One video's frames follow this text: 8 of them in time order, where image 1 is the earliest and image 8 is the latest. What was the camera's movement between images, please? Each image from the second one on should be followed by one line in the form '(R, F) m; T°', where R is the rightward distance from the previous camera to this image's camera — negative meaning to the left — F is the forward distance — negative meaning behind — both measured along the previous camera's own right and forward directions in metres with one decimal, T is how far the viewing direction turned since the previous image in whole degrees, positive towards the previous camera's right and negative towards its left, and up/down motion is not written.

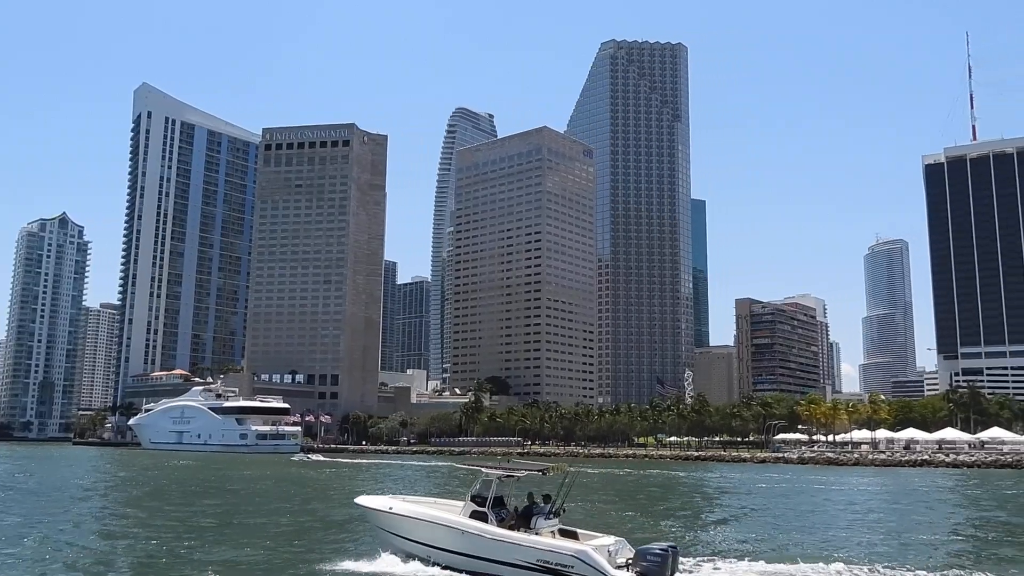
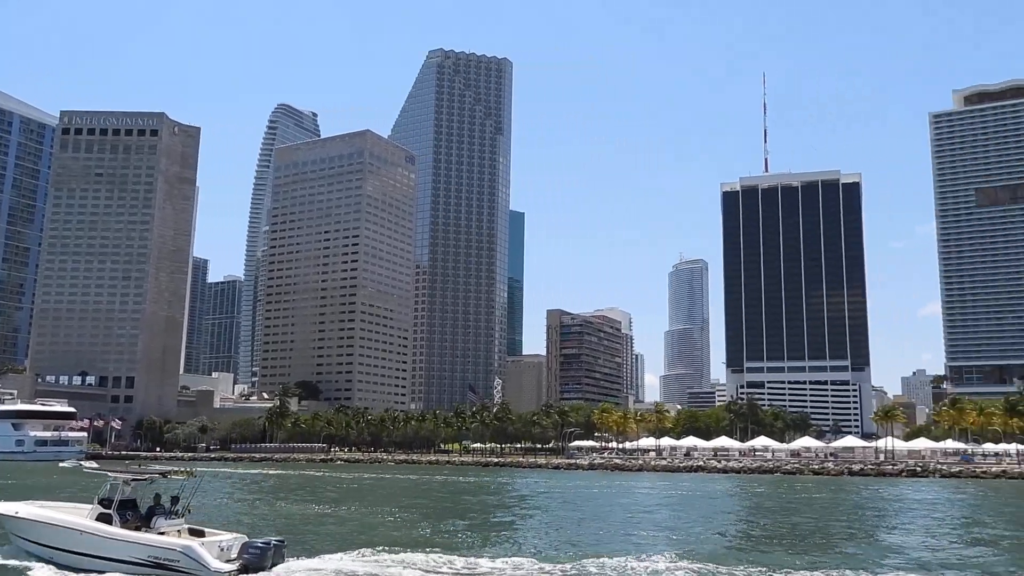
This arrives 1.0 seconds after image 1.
(+2.1, -1.8) m; +11°
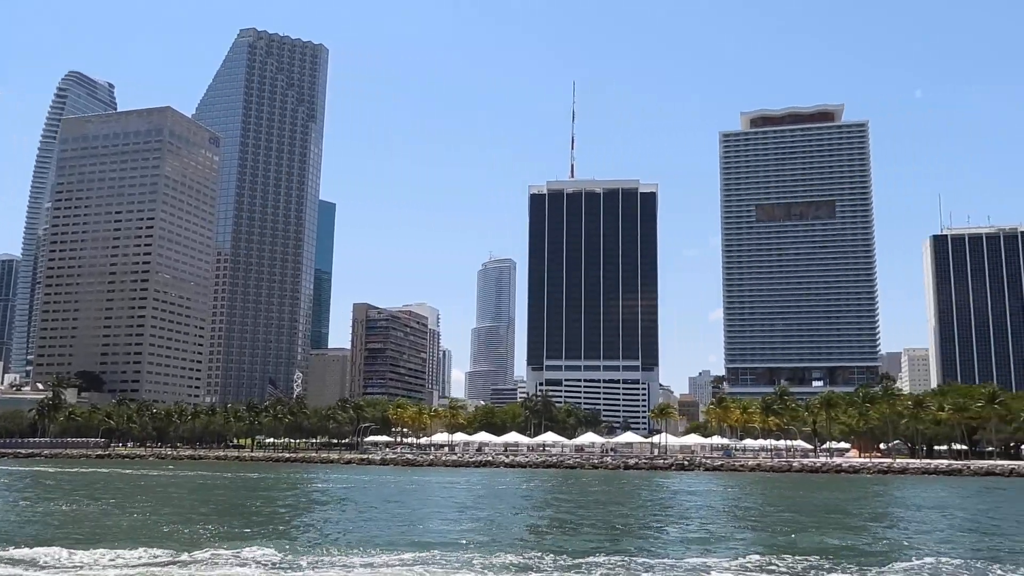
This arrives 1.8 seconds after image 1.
(+2.1, -0.9) m; +12°
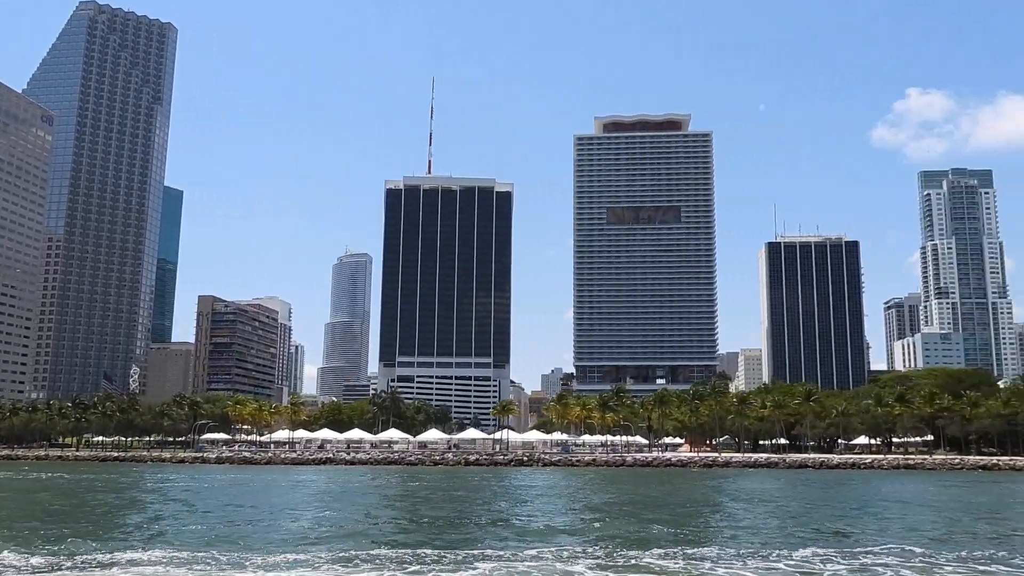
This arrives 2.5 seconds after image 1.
(+1.9, -0.3) m; +9°
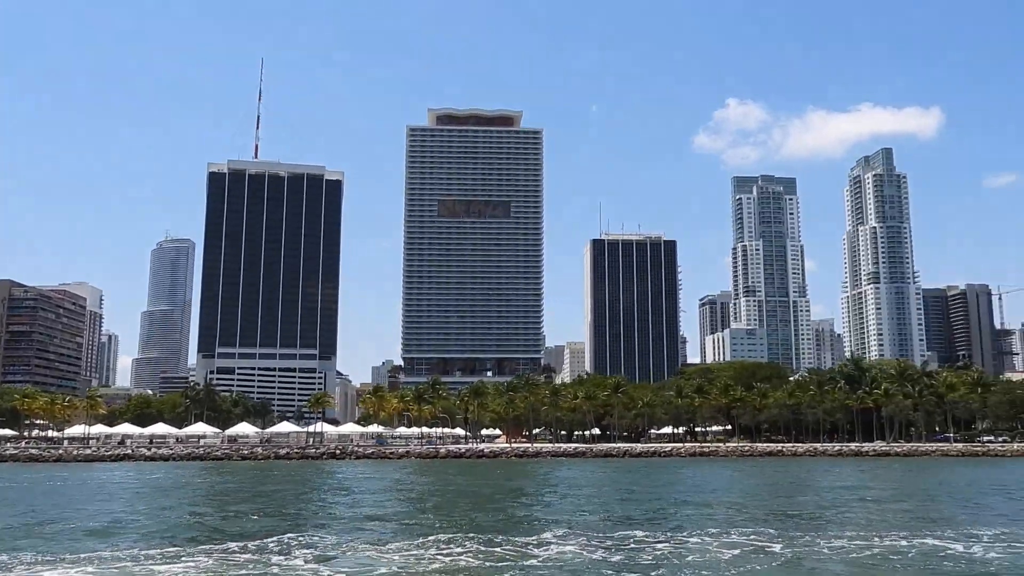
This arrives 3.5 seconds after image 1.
(+2.5, 0.0) m; +10°
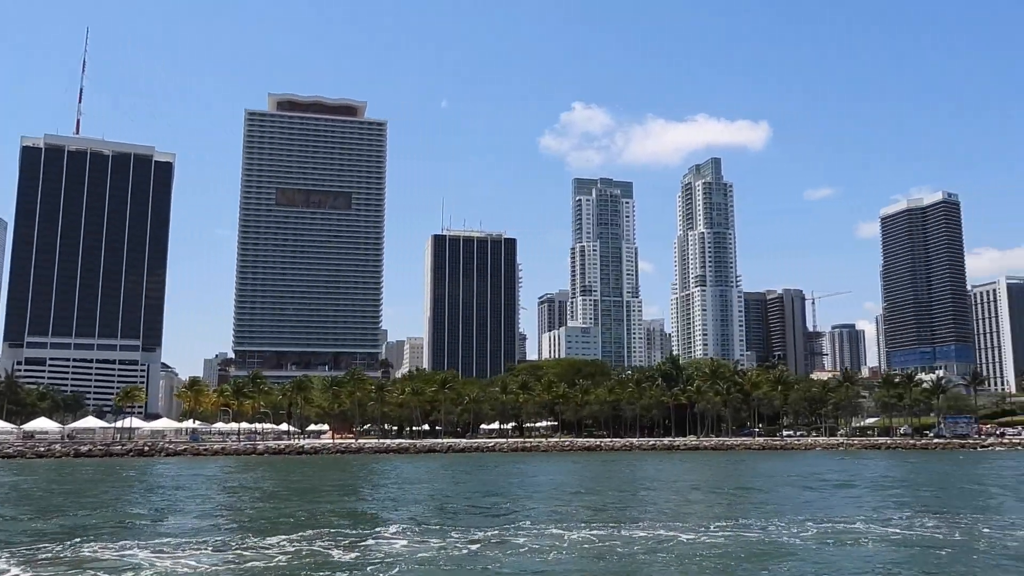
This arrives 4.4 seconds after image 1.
(+2.5, +0.4) m; +10°
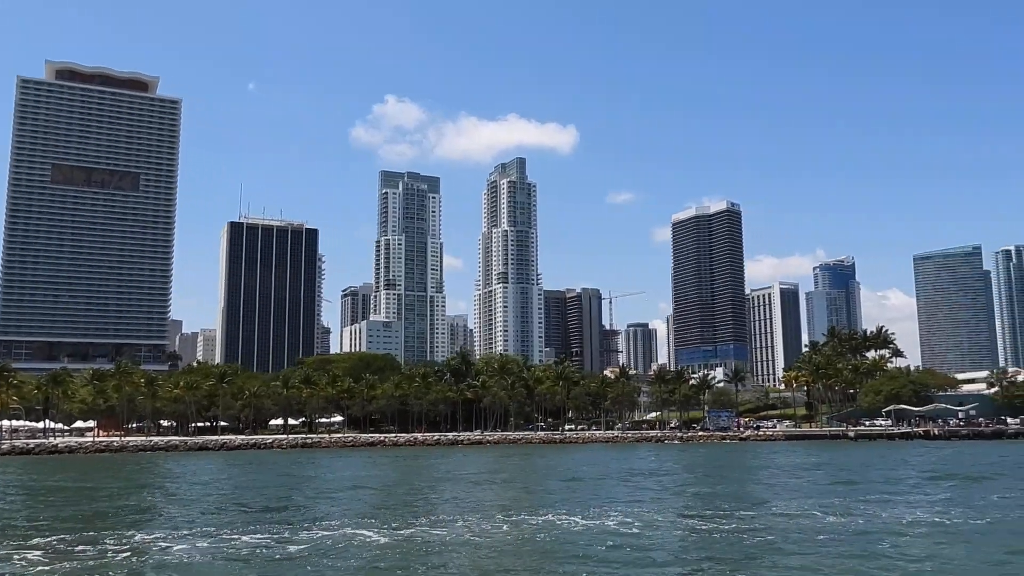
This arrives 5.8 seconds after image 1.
(+3.1, +0.9) m; +12°
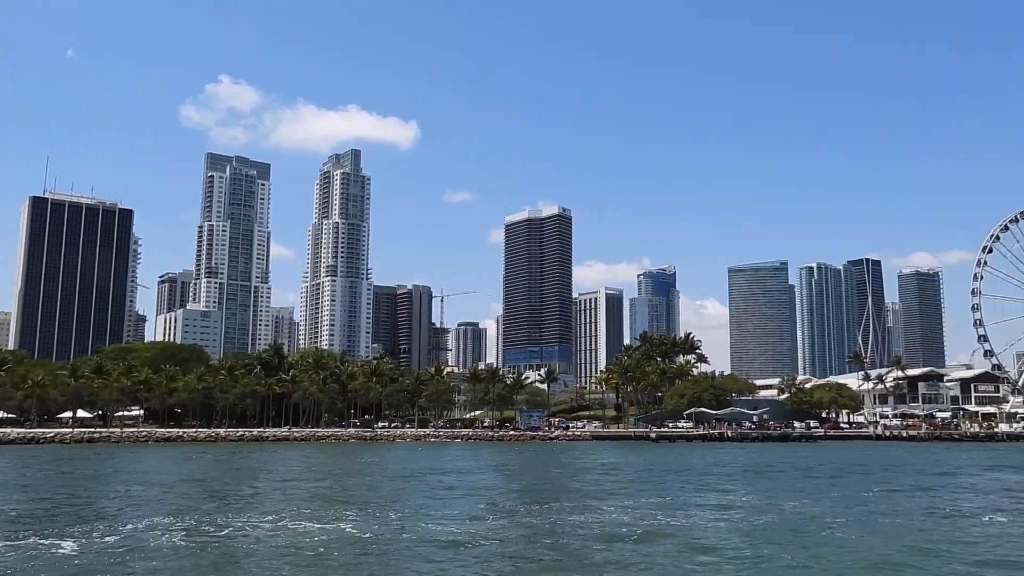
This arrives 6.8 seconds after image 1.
(+2.4, +0.9) m; +10°
